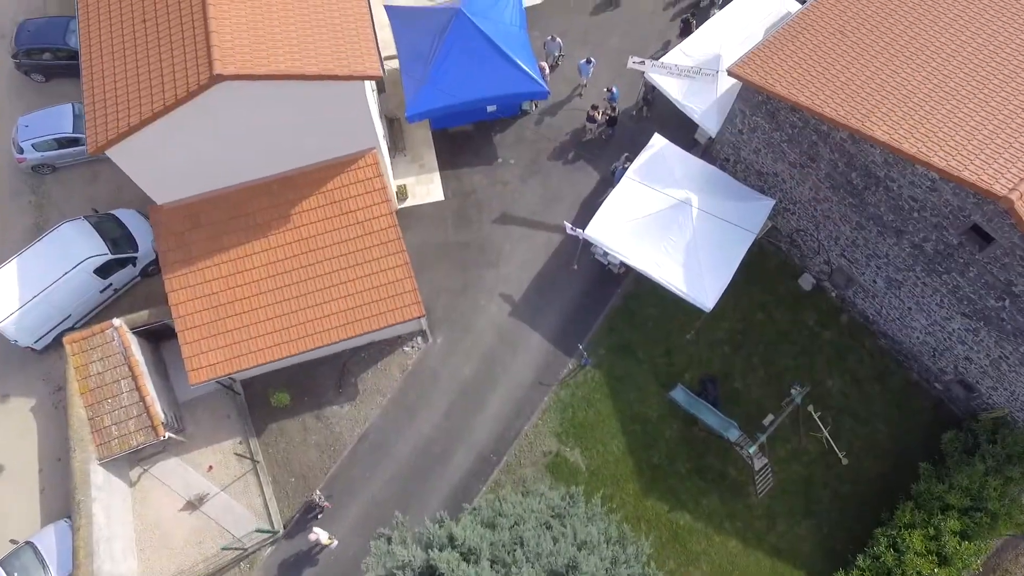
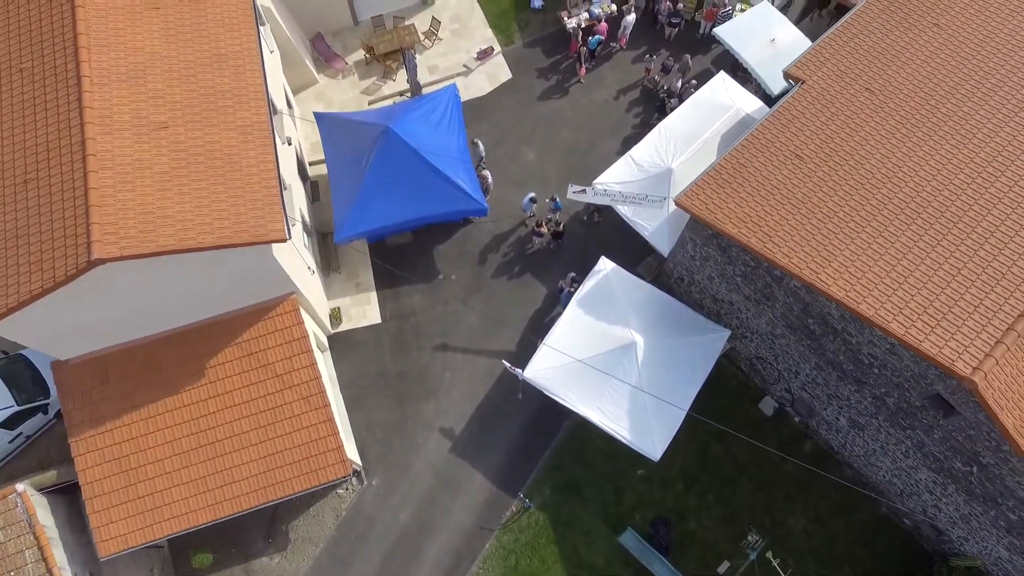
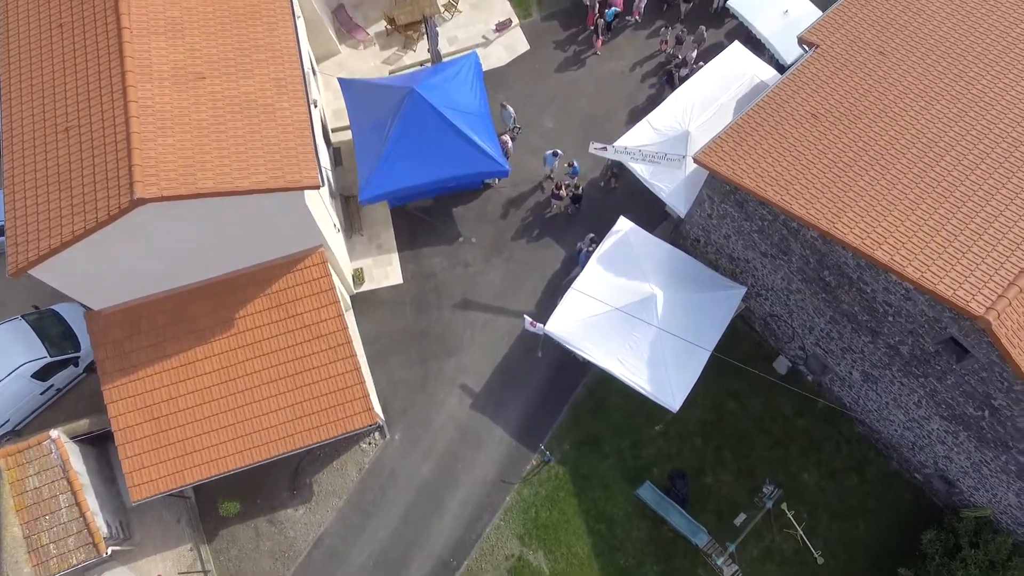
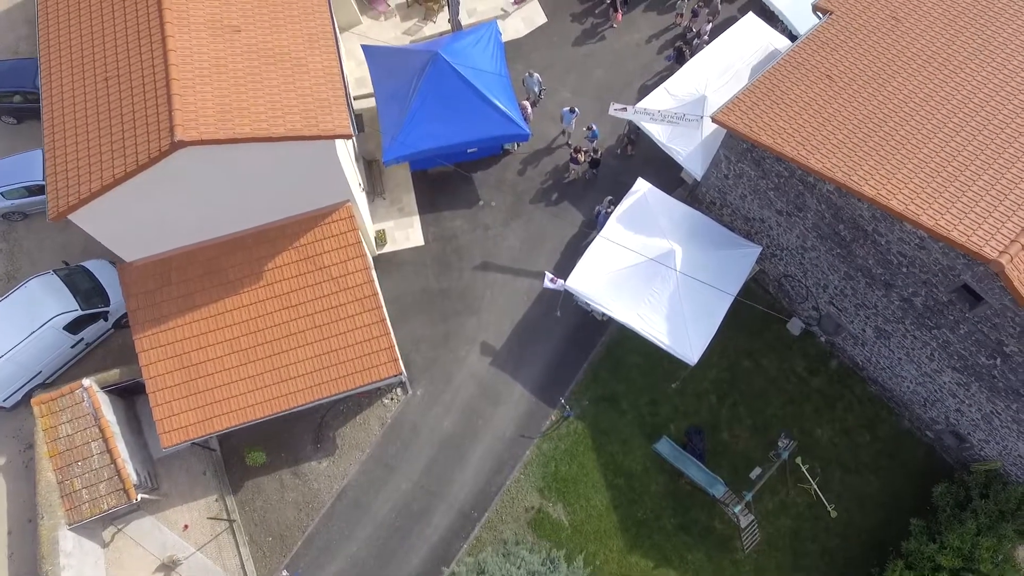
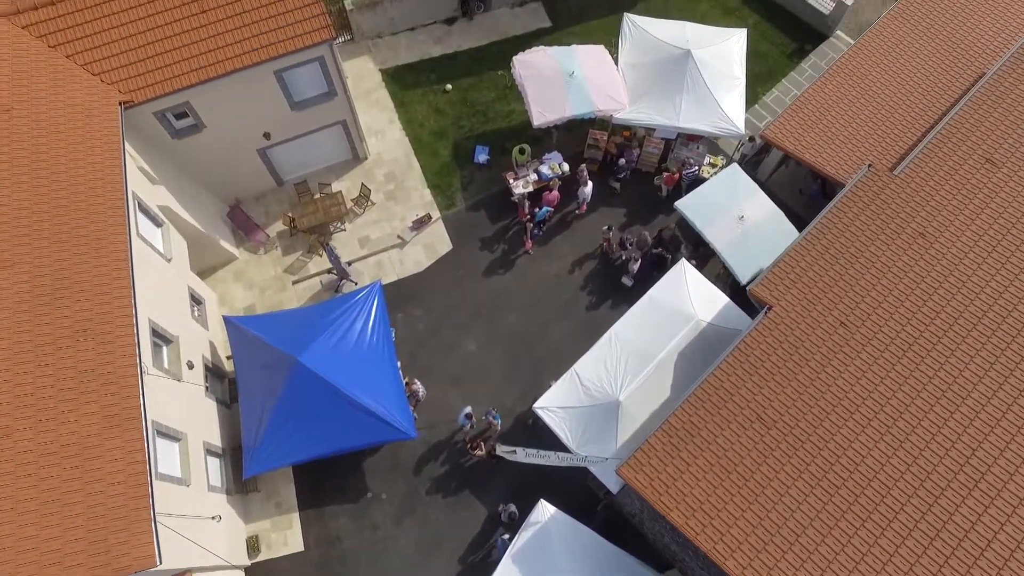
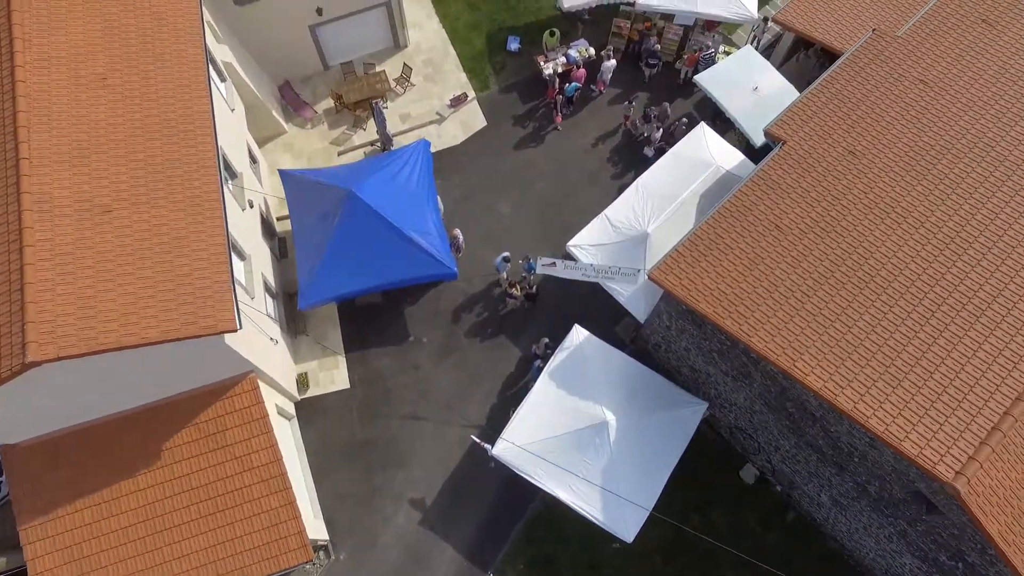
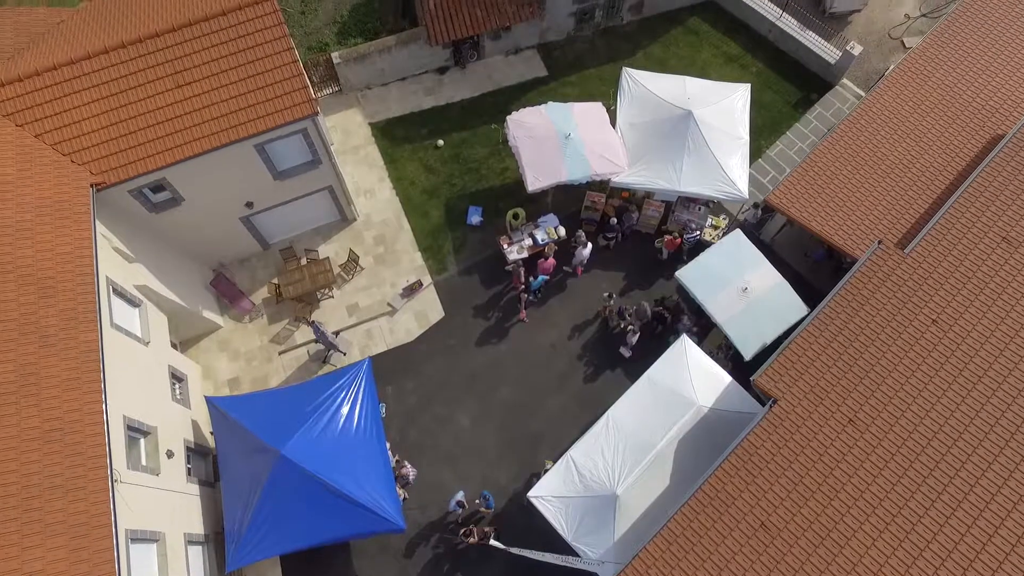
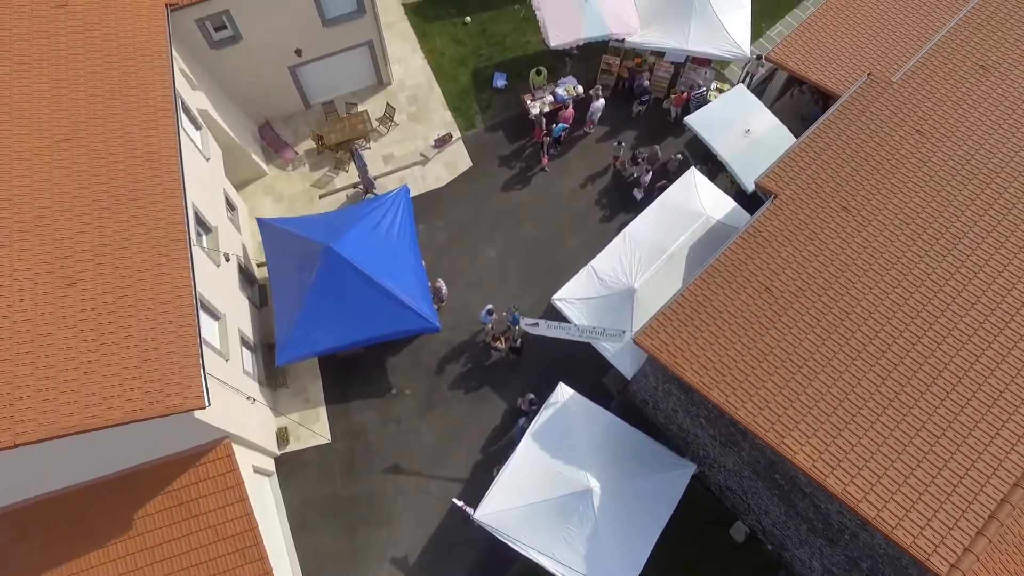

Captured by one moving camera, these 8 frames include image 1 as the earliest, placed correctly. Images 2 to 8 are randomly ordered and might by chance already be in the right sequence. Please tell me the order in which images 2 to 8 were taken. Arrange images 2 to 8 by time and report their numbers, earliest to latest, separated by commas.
4, 3, 2, 6, 8, 5, 7
